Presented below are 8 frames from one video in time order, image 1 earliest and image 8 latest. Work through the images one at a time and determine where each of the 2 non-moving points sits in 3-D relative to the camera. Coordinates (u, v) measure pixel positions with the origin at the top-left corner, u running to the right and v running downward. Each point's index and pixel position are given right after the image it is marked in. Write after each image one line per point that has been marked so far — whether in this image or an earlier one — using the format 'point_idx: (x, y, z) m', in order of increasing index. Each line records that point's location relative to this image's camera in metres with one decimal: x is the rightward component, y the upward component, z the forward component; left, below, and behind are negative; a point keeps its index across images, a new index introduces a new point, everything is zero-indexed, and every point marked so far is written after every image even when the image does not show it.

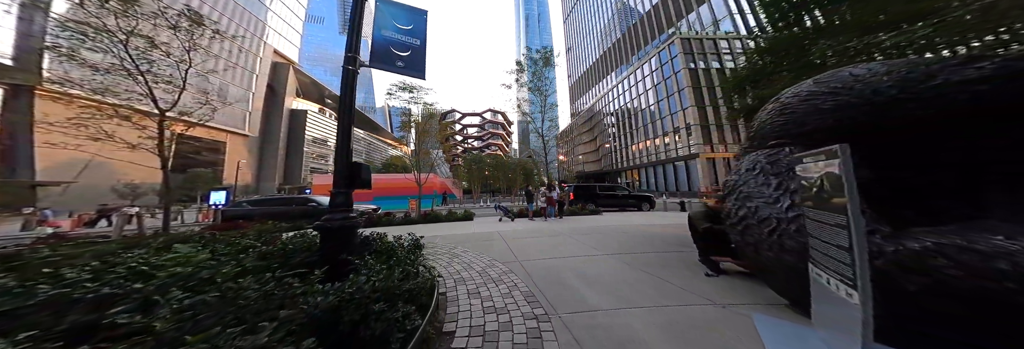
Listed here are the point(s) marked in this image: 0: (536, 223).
0: (+0.5, -1.8, +7.9) m
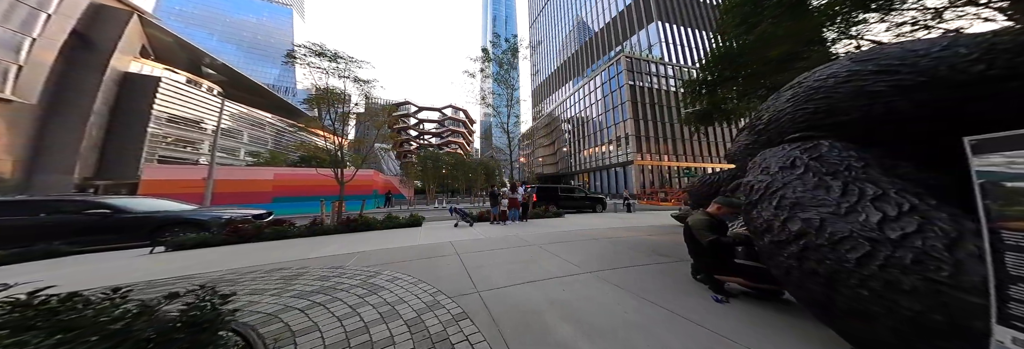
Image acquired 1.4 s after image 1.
0: (-0.9, -1.8, +7.0) m
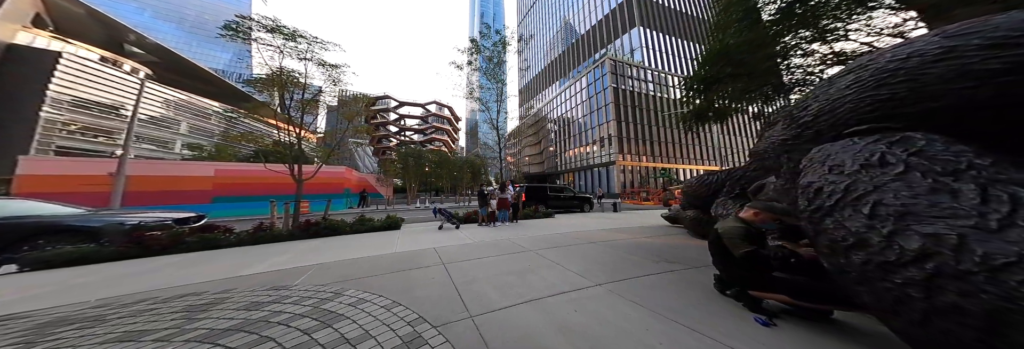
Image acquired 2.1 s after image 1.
0: (-1.2, -1.8, +6.4) m
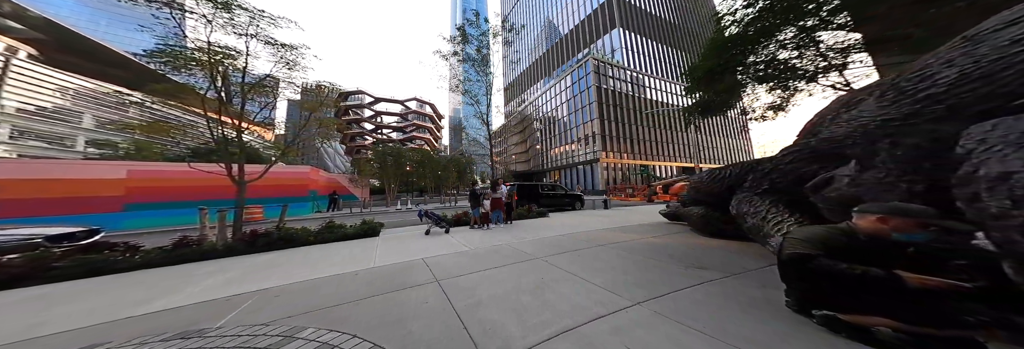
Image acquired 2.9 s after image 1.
0: (-1.3, -1.7, +5.7) m
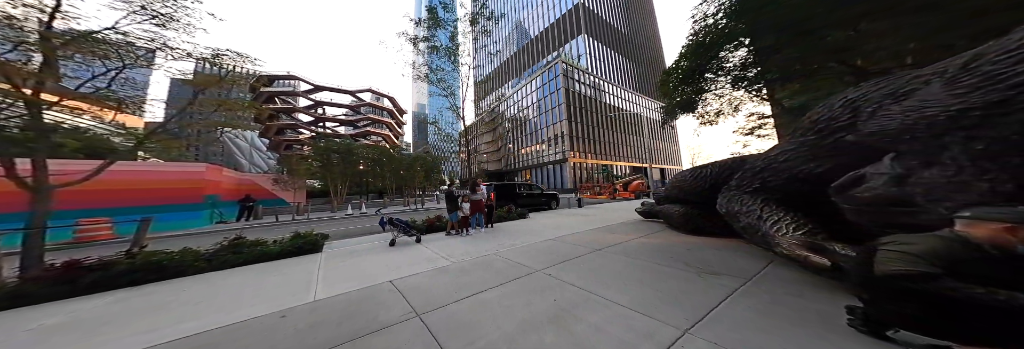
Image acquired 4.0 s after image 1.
0: (-1.7, -1.7, +4.9) m
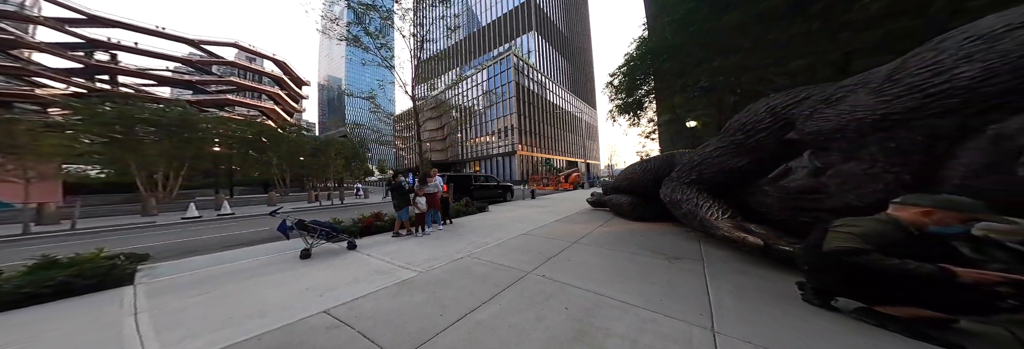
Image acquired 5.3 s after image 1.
0: (-2.3, -1.5, +4.0) m
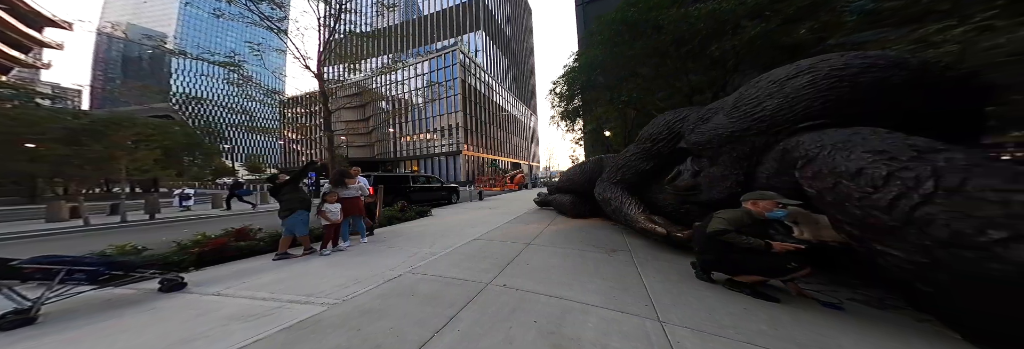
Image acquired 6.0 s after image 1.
0: (-3.0, -1.5, +3.1) m
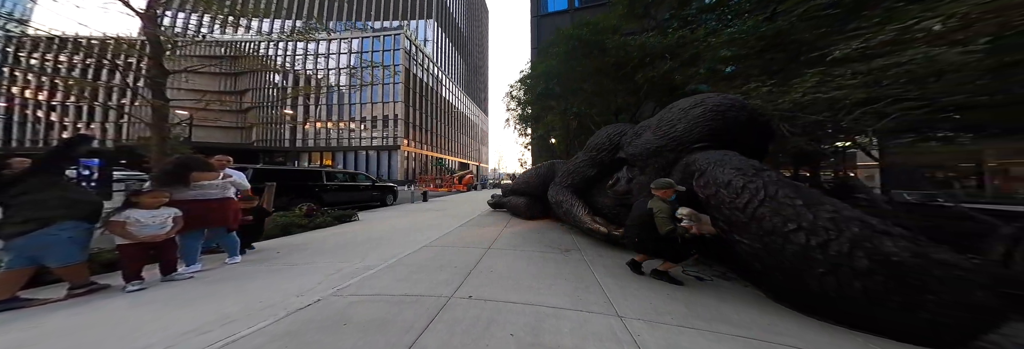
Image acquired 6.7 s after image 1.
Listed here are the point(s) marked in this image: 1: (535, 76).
0: (-3.2, -1.3, +2.0) m
1: (+1.1, +4.9, +10.8) m
